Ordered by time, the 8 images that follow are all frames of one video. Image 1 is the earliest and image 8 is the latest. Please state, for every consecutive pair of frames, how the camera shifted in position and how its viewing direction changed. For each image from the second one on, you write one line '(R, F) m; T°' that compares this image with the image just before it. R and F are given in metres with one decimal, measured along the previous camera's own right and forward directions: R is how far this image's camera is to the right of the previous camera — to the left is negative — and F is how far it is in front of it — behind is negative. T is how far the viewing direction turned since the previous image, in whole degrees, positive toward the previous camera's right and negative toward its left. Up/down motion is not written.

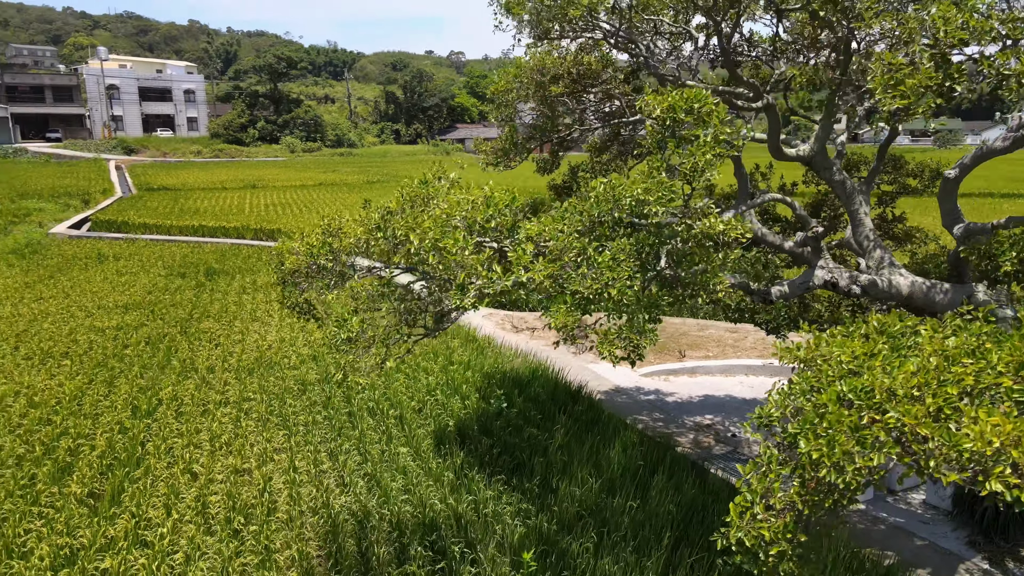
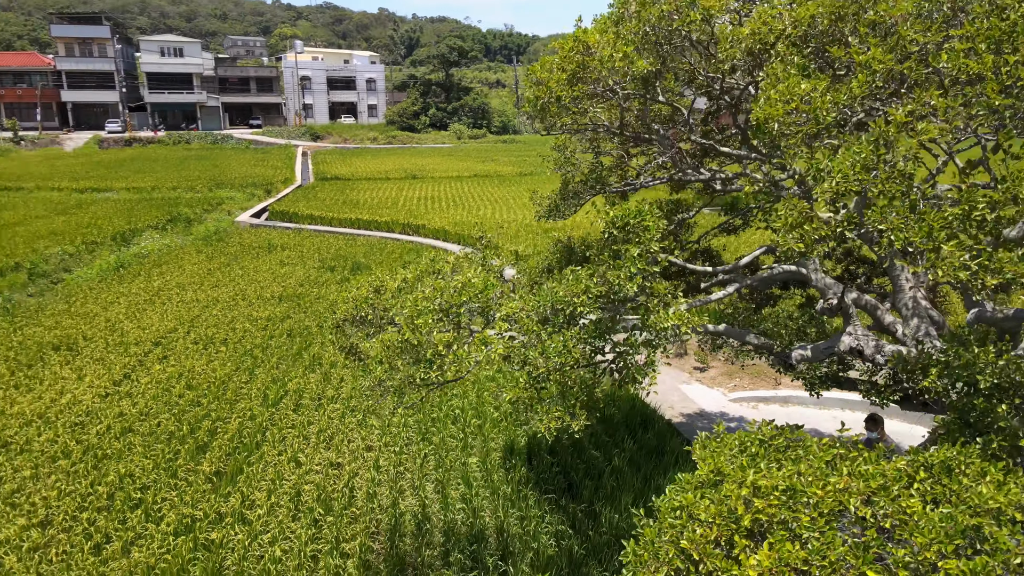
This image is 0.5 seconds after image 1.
(+1.0, -0.4) m; -13°
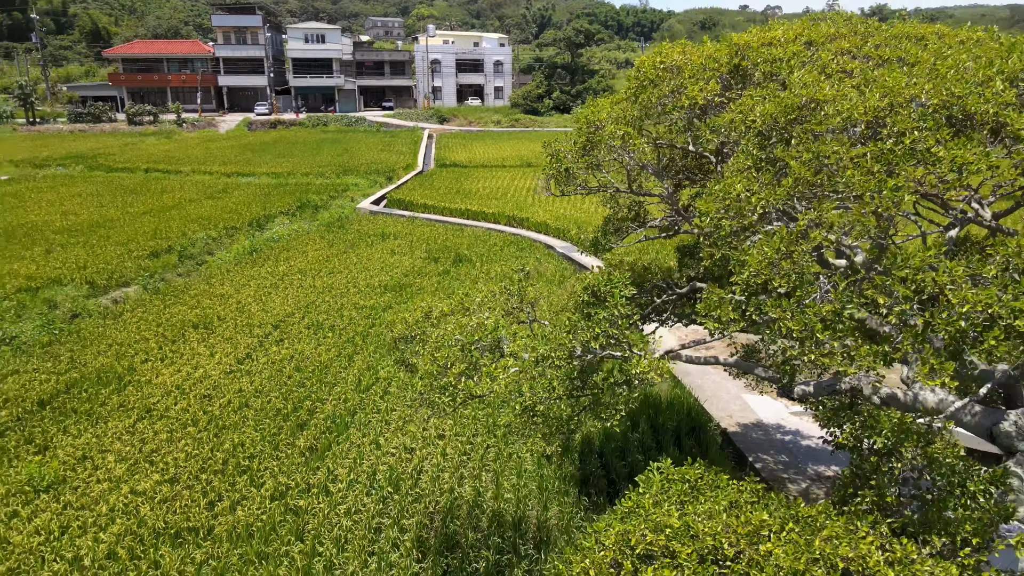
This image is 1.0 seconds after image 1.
(+0.7, -0.7) m; -10°
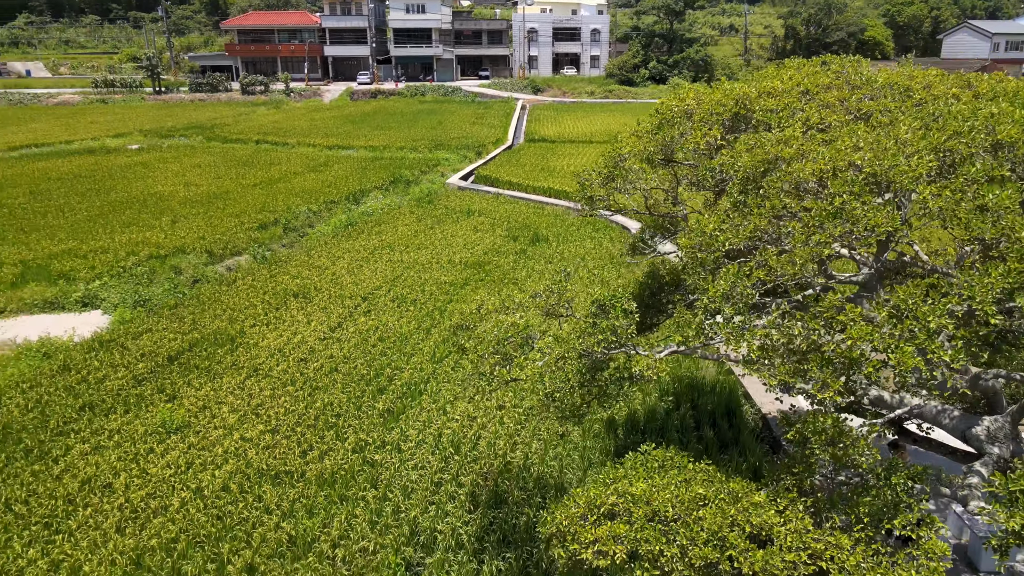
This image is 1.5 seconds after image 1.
(+0.5, -1.0) m; -7°
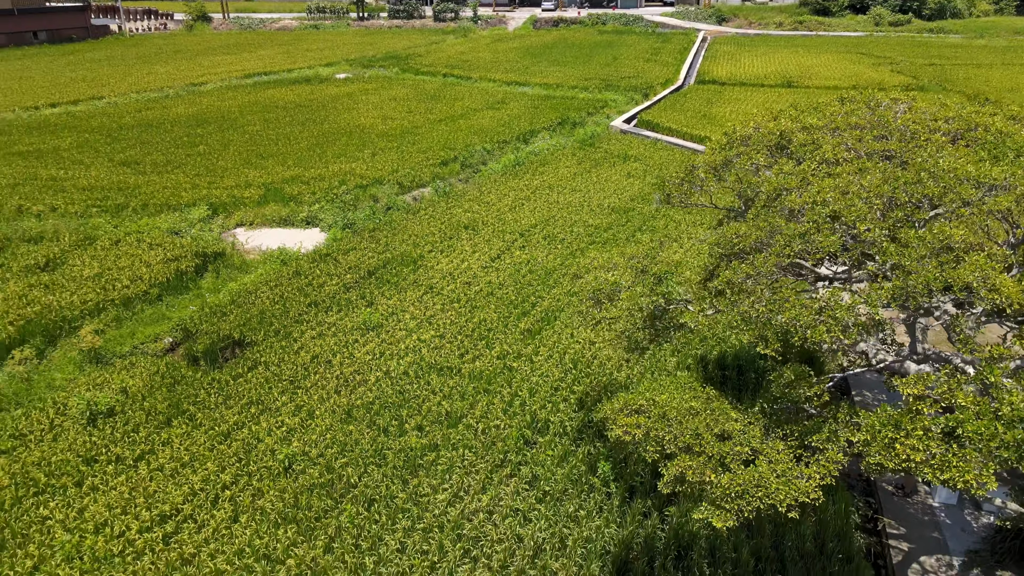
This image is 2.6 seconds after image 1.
(+0.8, -2.4) m; -13°
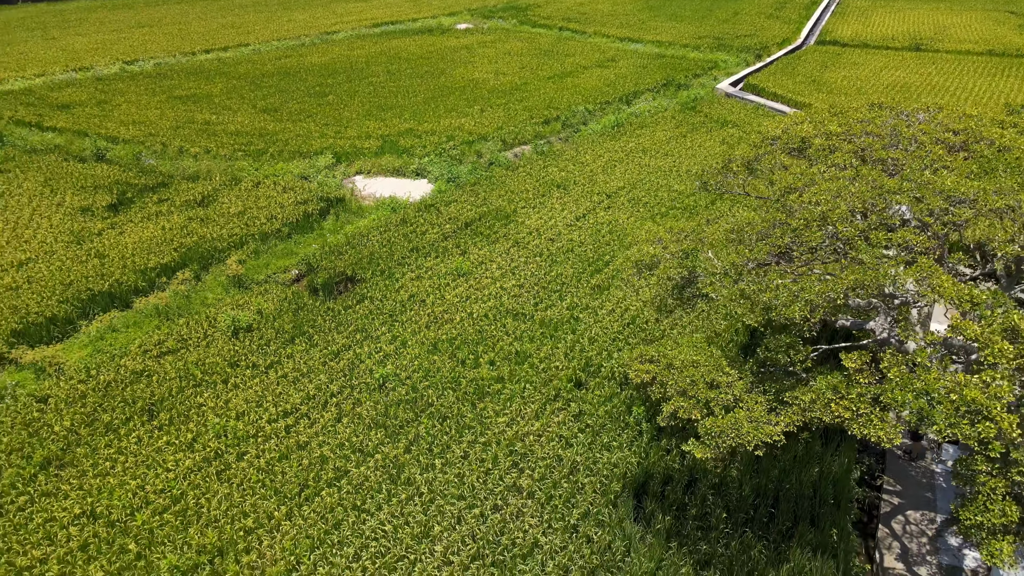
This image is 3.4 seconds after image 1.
(+0.8, -1.6) m; -9°
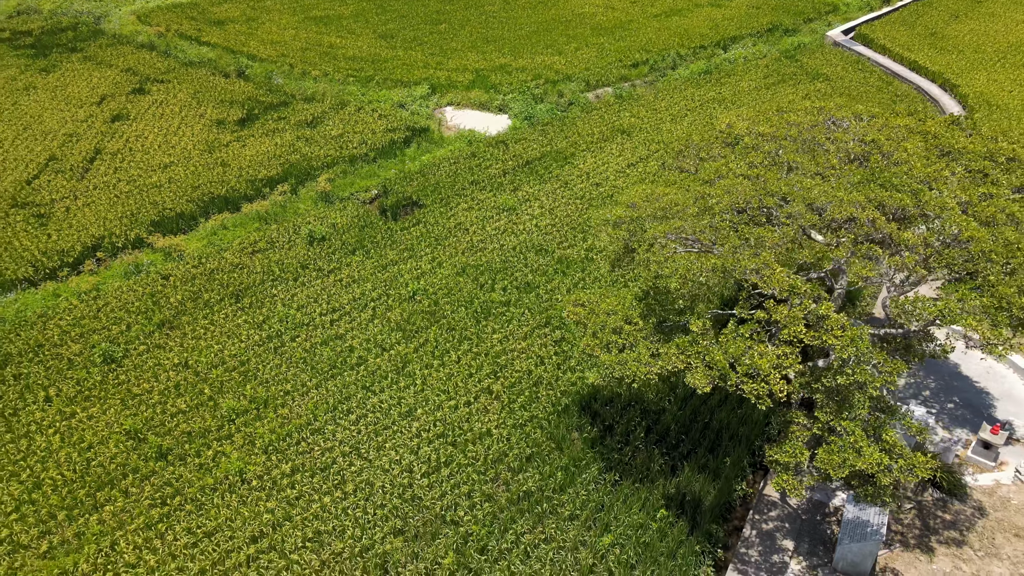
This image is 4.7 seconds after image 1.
(+2.4, -2.0) m; -10°
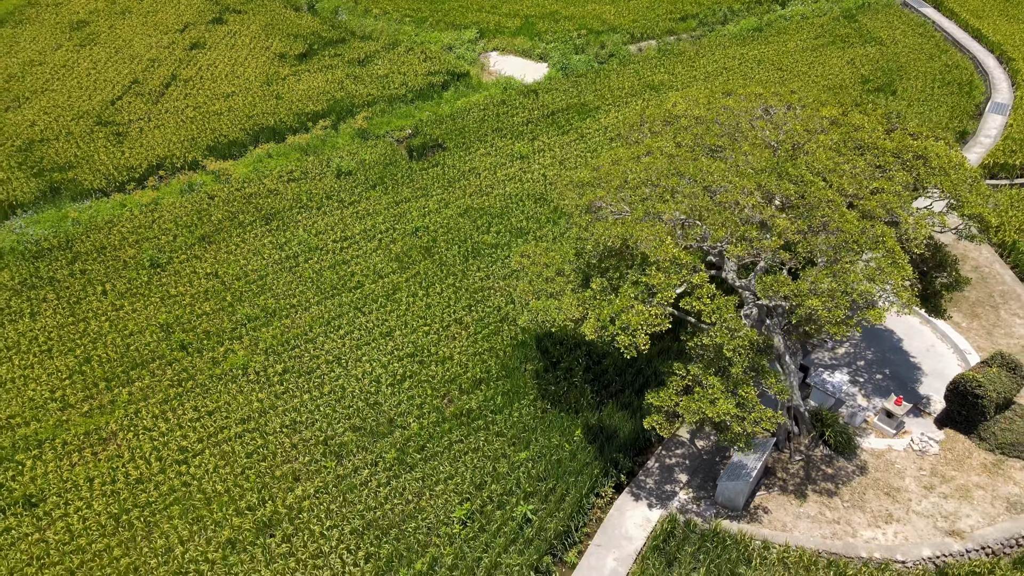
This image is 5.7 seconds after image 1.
(+2.1, -1.4) m; -7°
